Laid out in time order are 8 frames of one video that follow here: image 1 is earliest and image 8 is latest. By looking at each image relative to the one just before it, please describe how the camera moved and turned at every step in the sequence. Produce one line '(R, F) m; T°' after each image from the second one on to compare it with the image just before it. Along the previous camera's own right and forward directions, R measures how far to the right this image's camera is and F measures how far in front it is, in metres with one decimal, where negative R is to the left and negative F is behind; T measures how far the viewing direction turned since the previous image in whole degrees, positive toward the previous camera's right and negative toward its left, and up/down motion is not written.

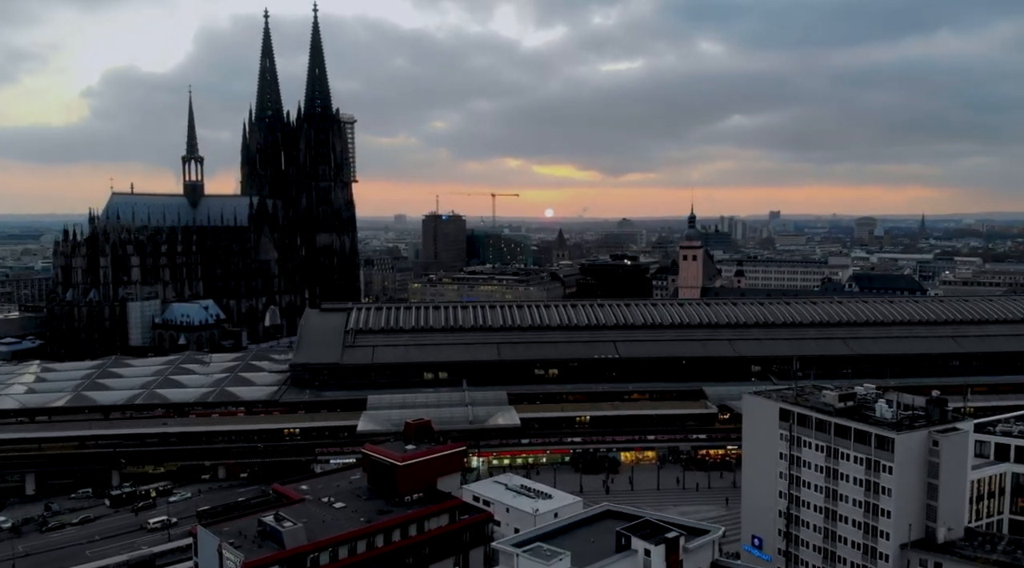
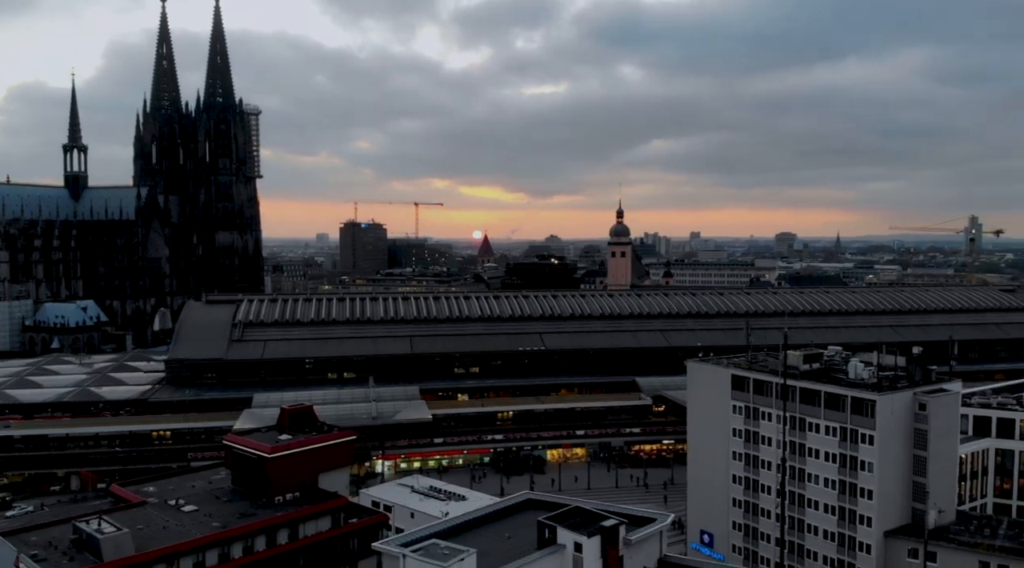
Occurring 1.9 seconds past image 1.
(+2.0, +13.4) m; +5°
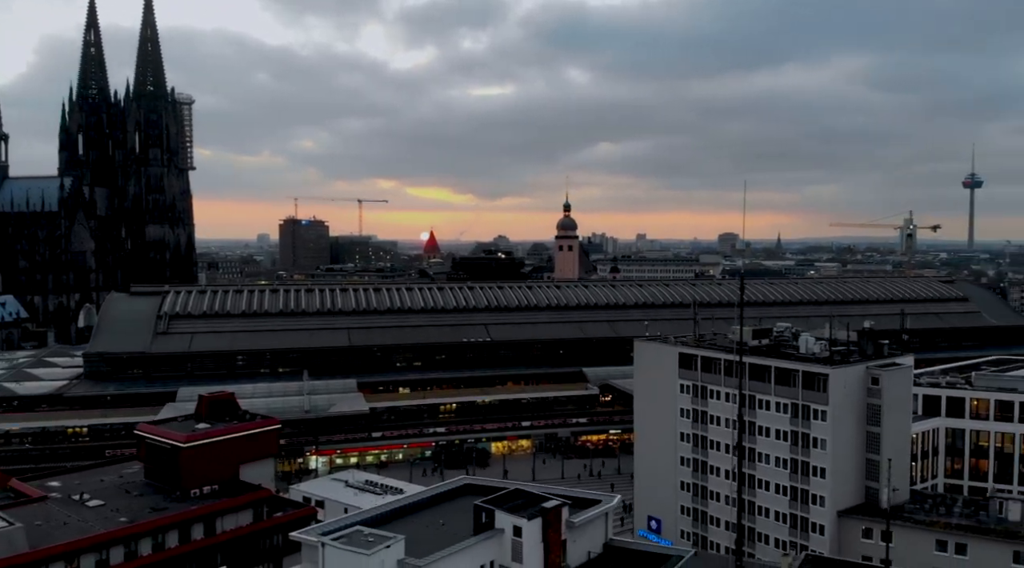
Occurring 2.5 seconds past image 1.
(+0.7, +3.4) m; +3°
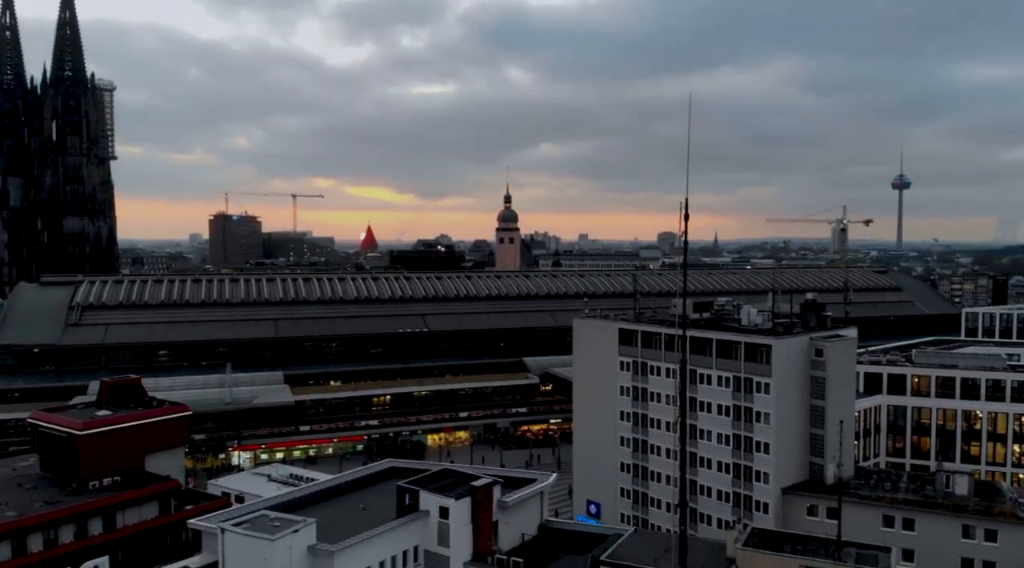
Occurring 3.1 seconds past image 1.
(+0.7, +3.2) m; +4°
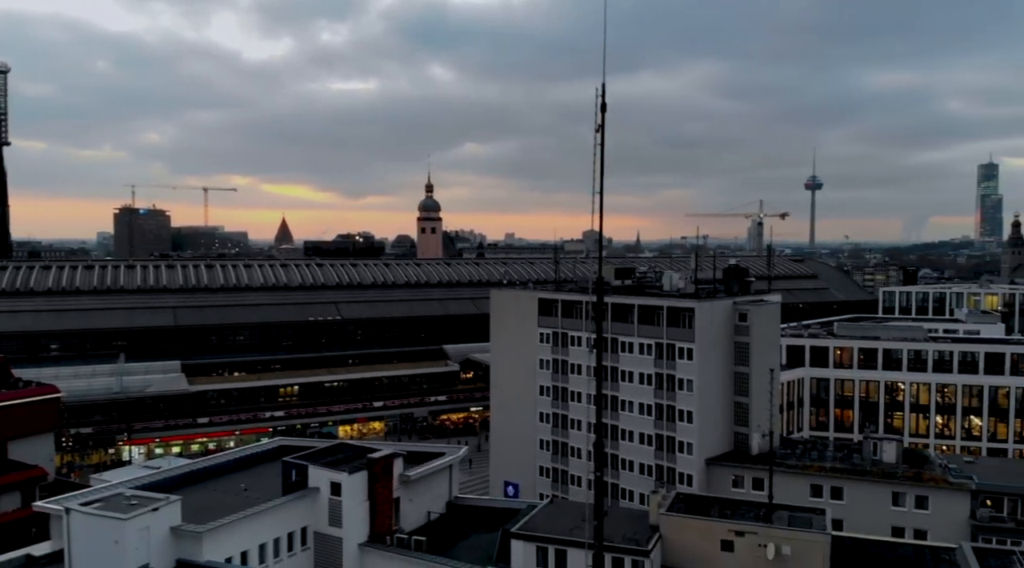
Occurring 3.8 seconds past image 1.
(+0.9, +3.6) m; +5°
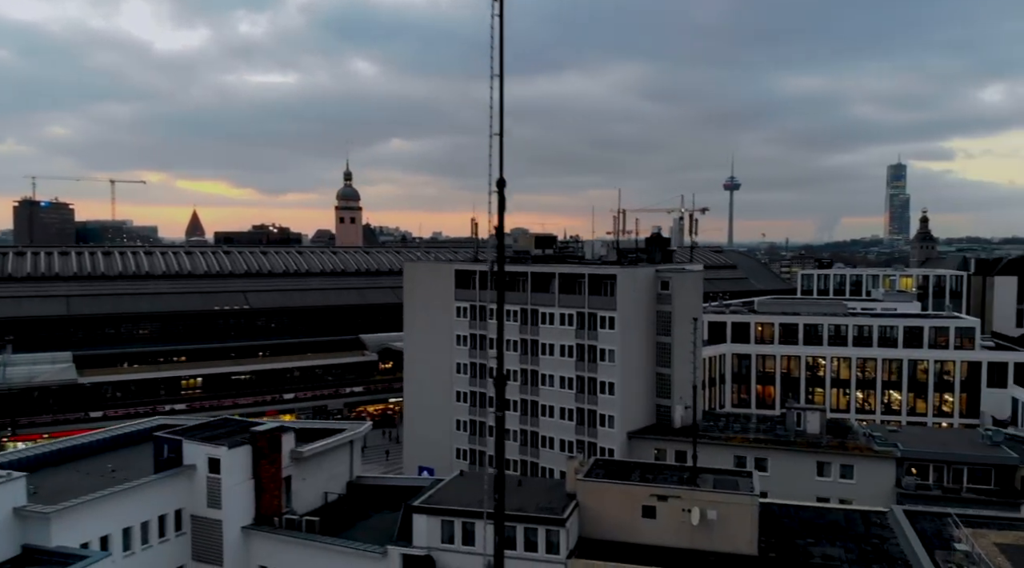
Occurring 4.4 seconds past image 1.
(+0.7, +2.8) m; +5°
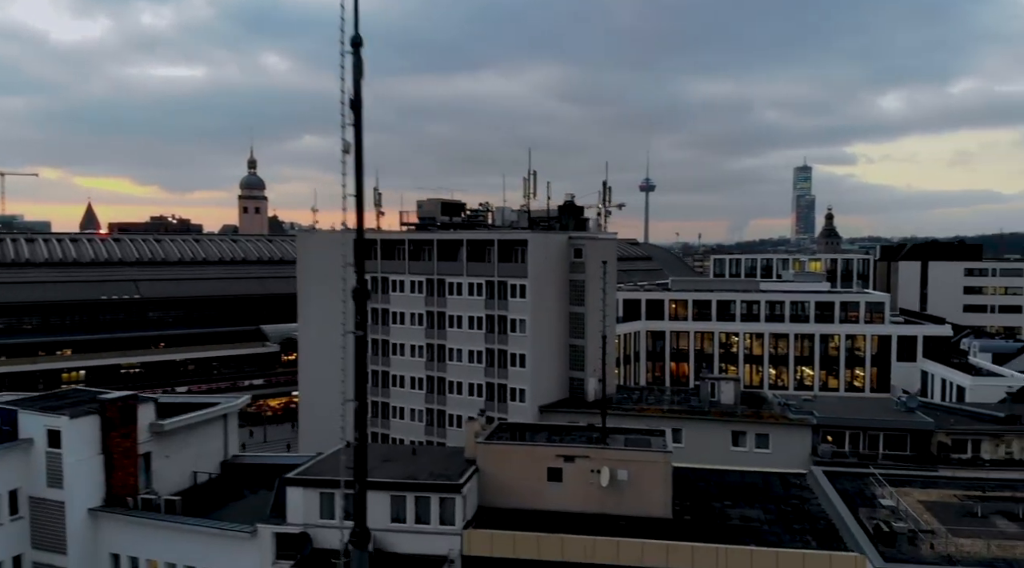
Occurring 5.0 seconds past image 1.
(+0.8, +2.8) m; +5°
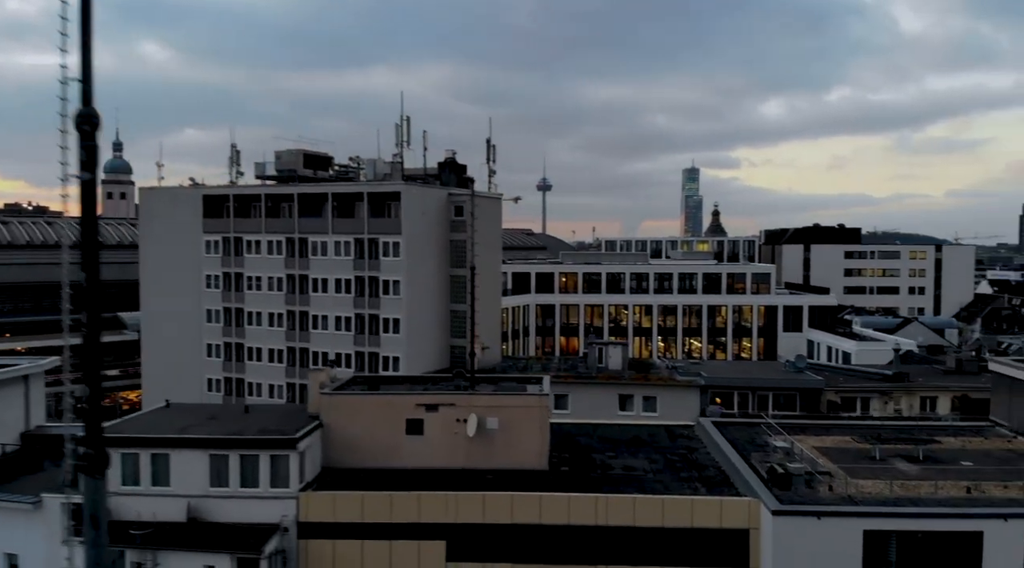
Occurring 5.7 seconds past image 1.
(+1.1, +3.2) m; +7°
